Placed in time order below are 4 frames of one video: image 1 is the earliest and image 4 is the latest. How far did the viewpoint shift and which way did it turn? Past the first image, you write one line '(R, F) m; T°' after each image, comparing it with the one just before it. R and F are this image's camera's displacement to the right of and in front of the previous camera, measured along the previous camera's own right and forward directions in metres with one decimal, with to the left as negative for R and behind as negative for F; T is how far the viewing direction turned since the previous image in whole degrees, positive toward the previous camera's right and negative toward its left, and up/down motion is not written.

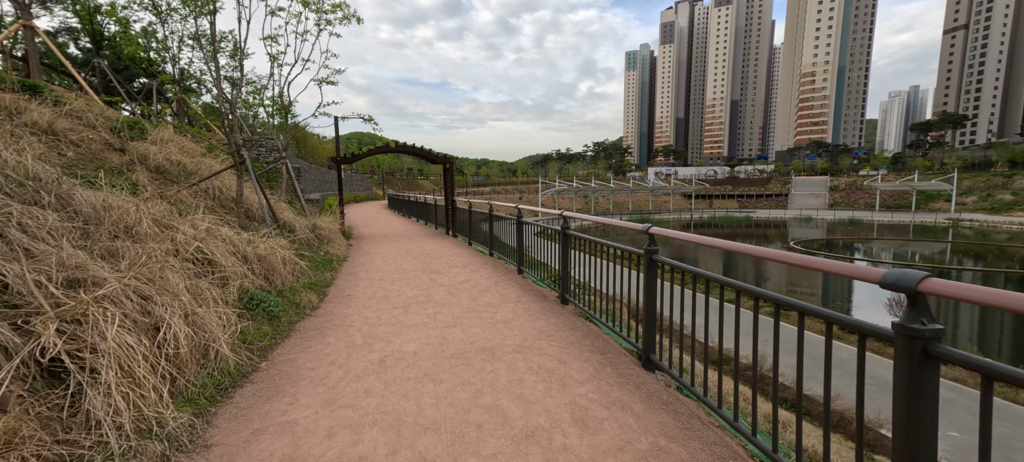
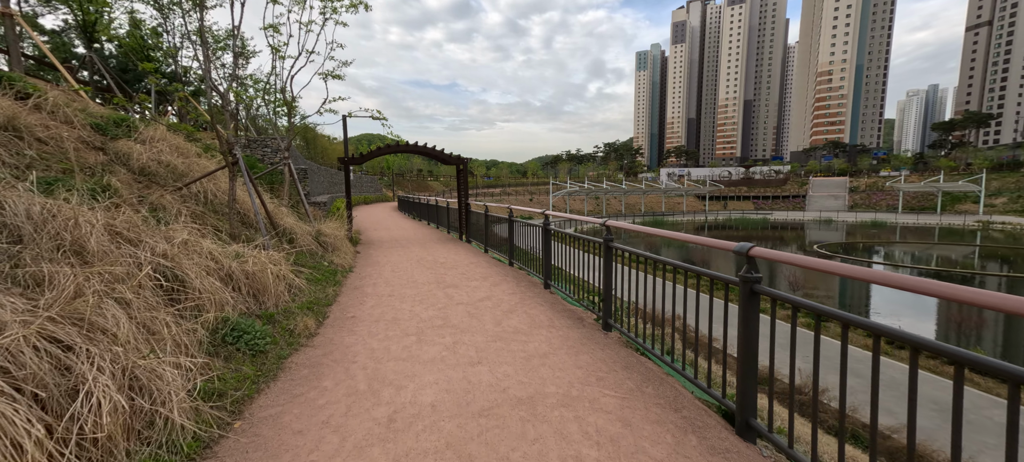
(-0.2, +0.7) m; -1°
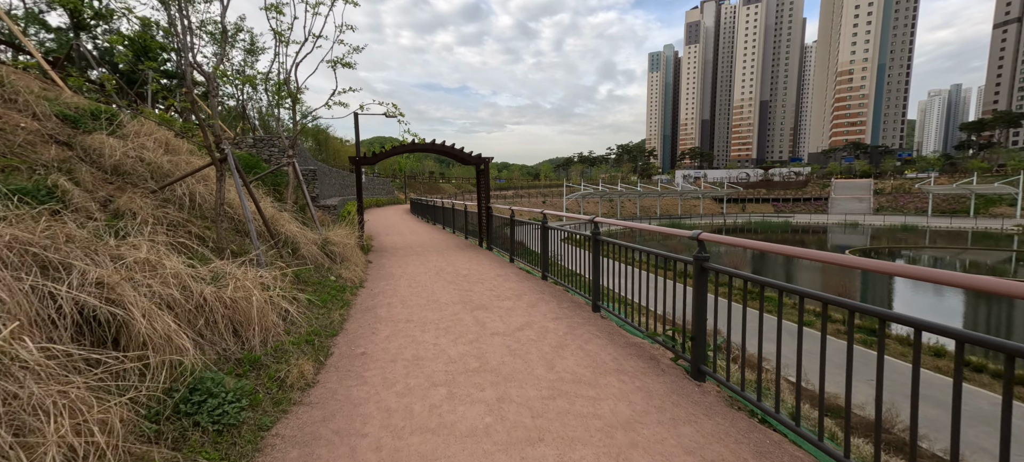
(-0.4, +1.0) m; -1°
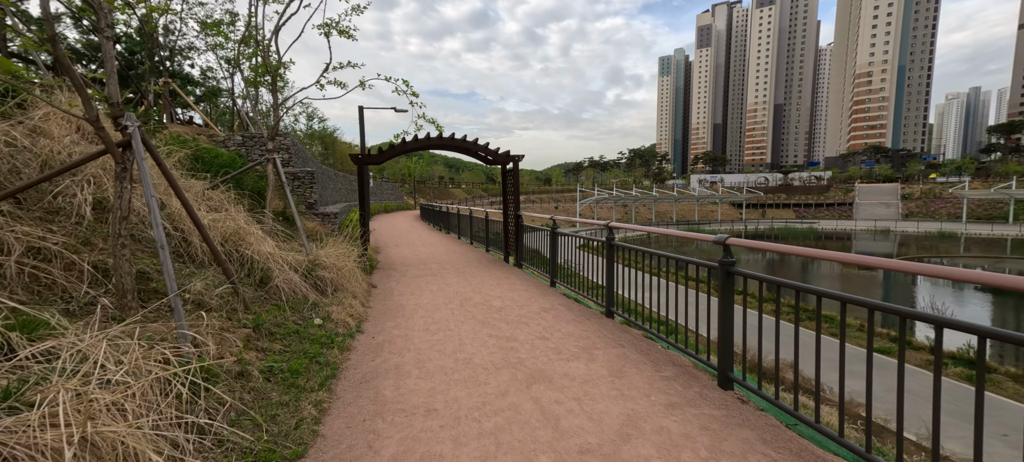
(-0.6, +1.7) m; -1°
